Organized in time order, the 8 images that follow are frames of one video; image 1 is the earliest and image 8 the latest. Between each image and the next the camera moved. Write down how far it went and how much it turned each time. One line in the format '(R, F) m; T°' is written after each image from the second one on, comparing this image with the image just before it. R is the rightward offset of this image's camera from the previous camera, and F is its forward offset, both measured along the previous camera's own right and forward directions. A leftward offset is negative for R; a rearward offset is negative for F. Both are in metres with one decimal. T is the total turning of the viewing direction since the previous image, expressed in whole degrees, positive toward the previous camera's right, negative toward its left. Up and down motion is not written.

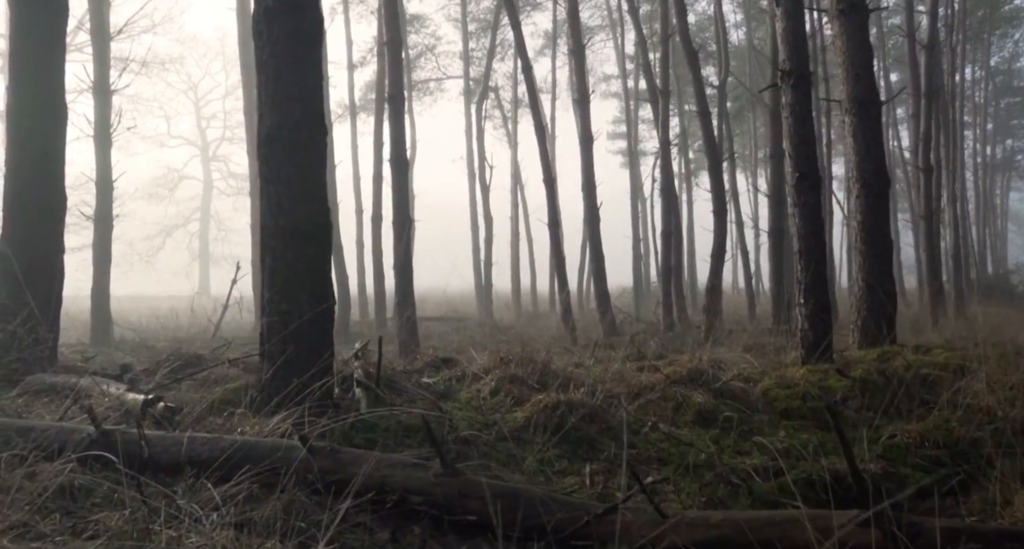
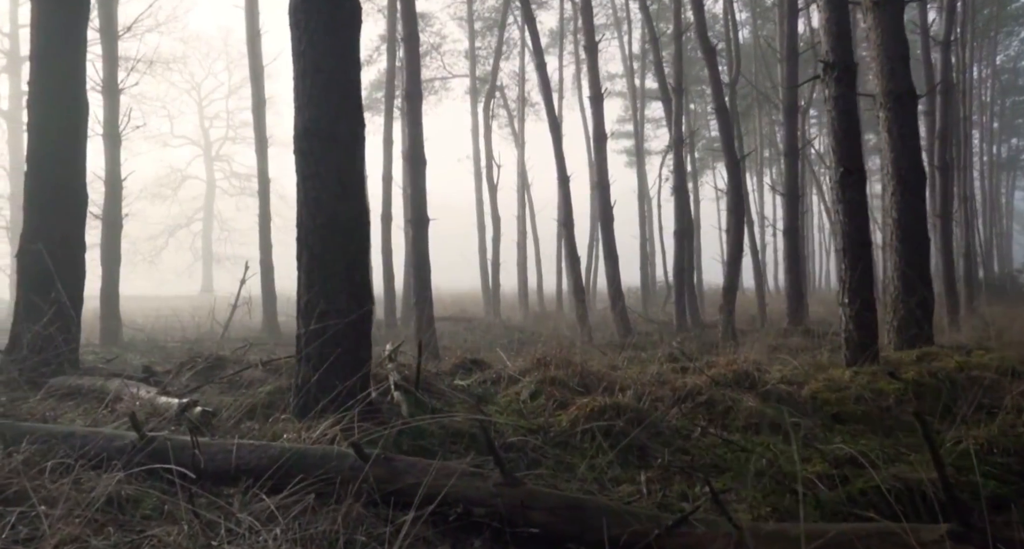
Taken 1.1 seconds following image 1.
(-0.3, +0.2) m; 0°
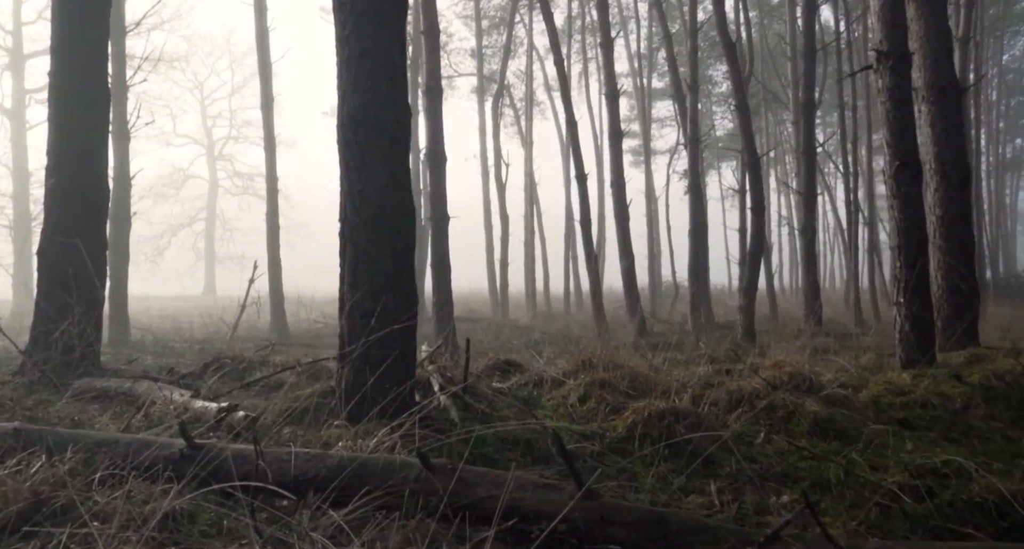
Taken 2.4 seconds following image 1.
(-0.4, +0.3) m; 0°
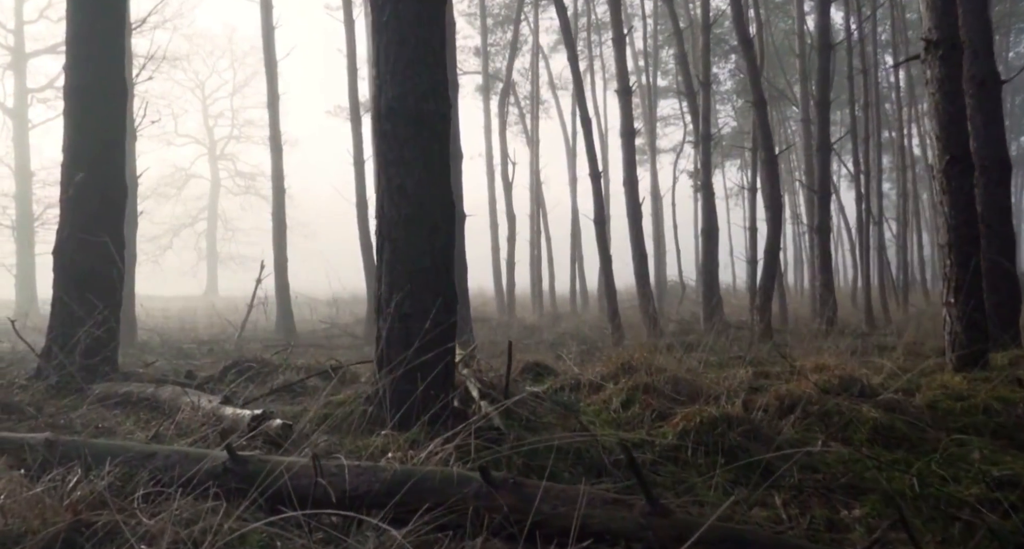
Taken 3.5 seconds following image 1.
(-0.3, +0.3) m; 0°
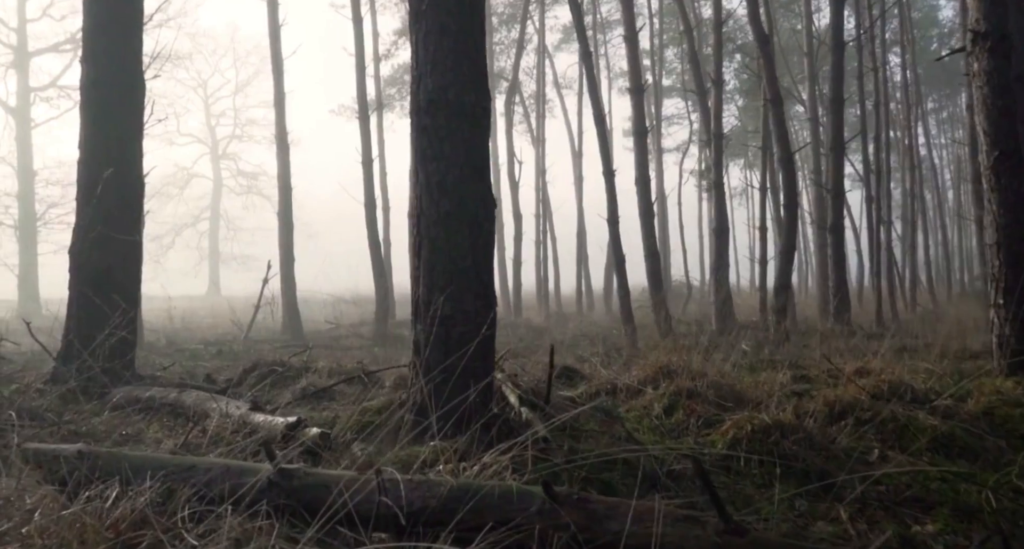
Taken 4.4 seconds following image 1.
(-0.3, +0.2) m; 0°
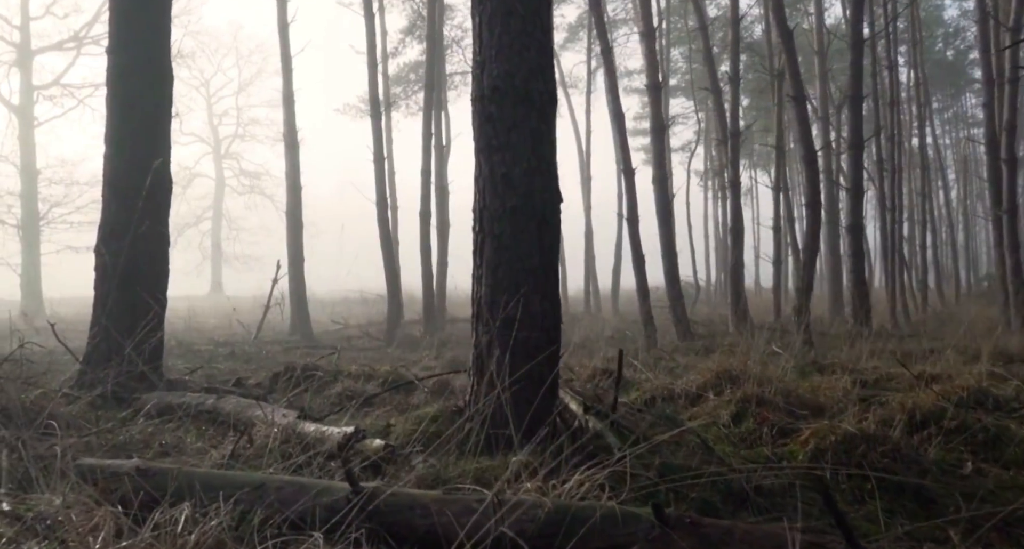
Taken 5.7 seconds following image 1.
(-0.4, +0.3) m; 0°
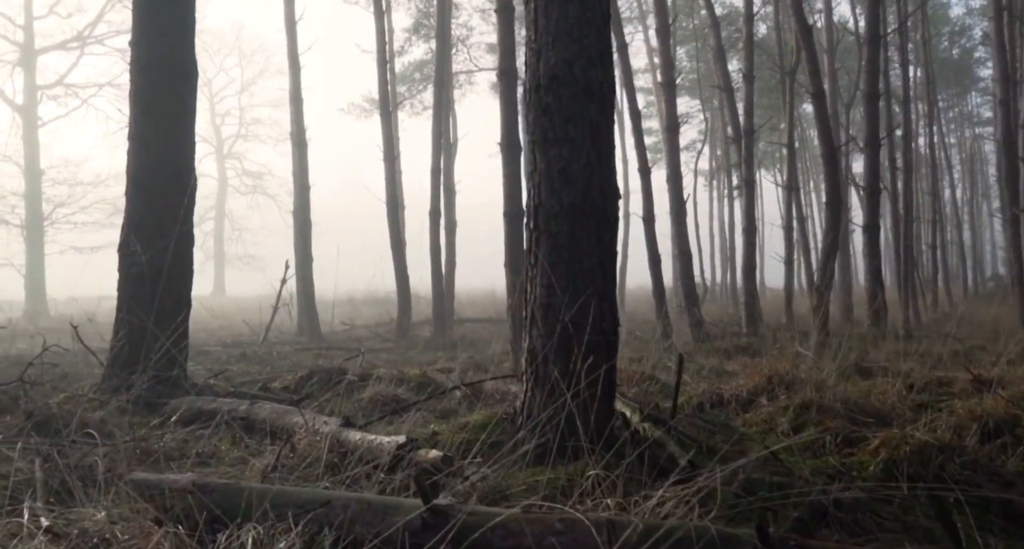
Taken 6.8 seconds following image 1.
(-0.3, +0.2) m; 0°
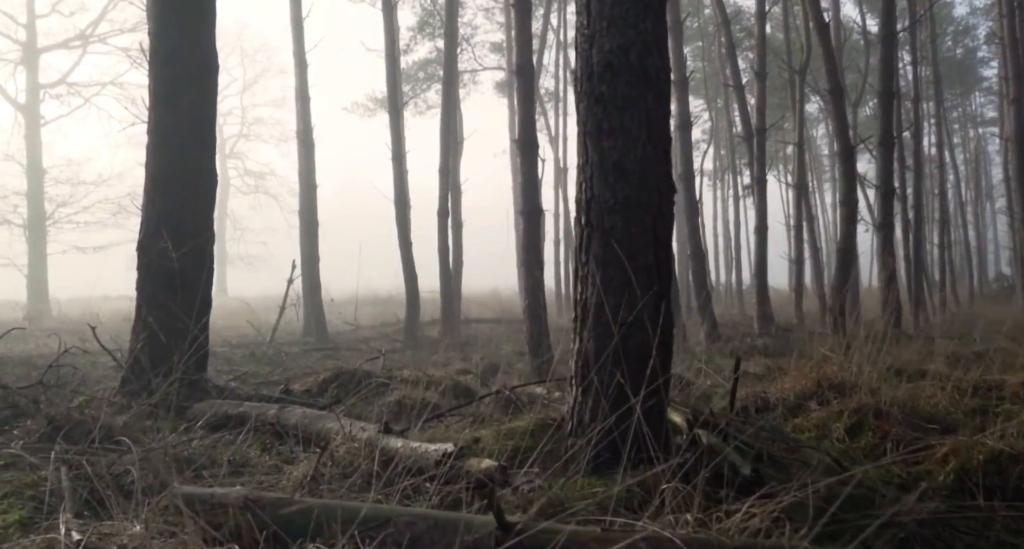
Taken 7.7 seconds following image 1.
(-0.3, +0.2) m; 0°
